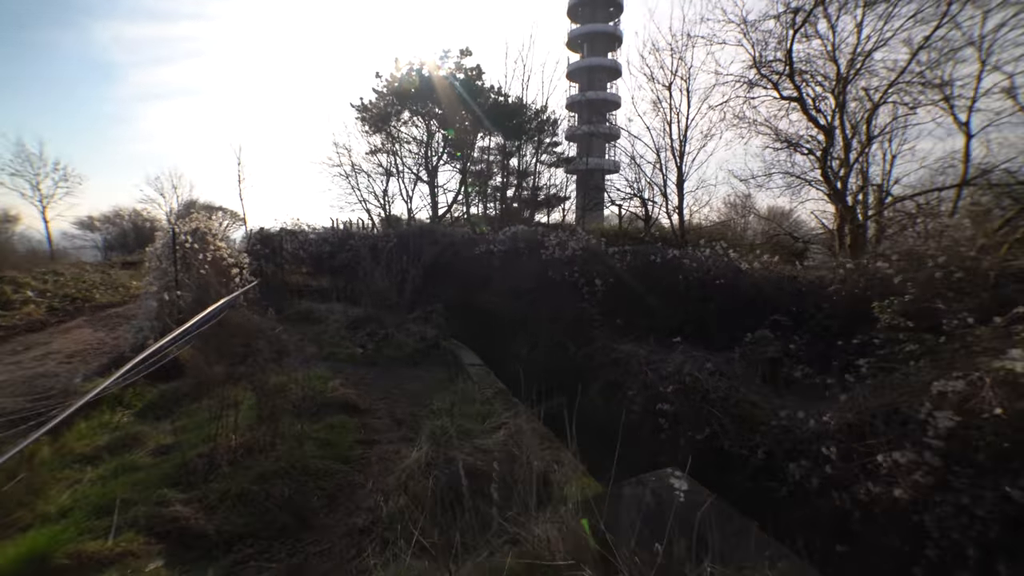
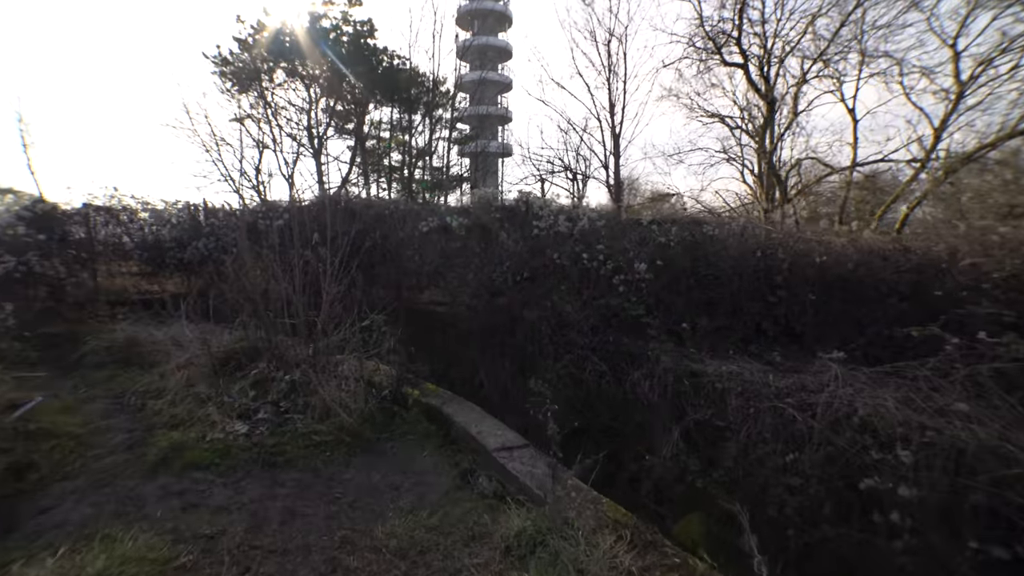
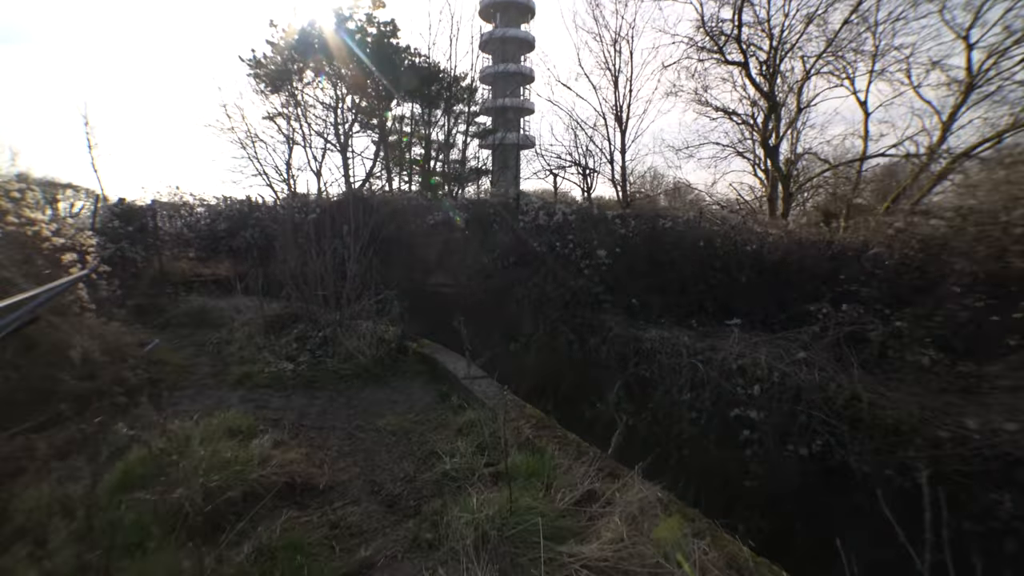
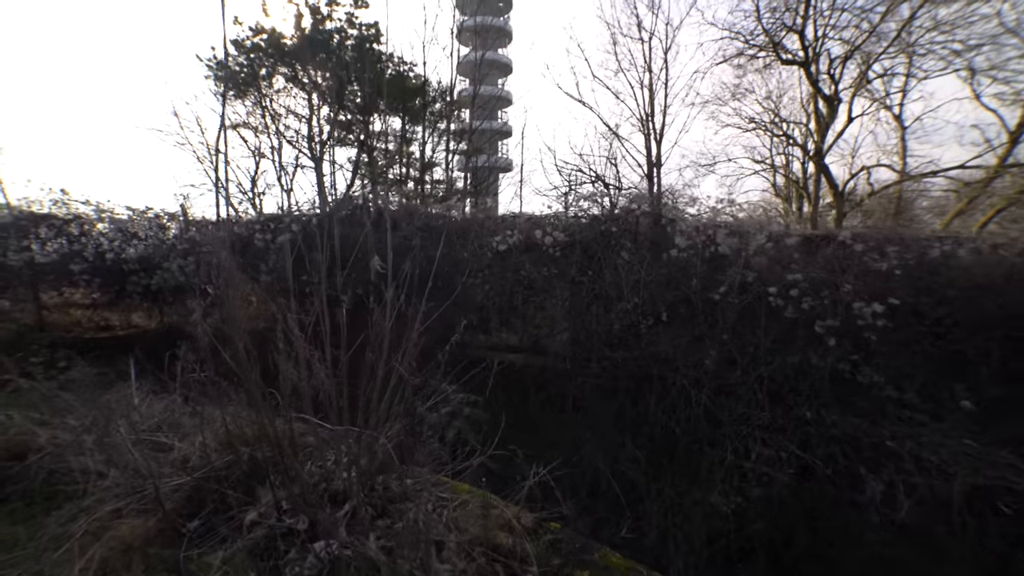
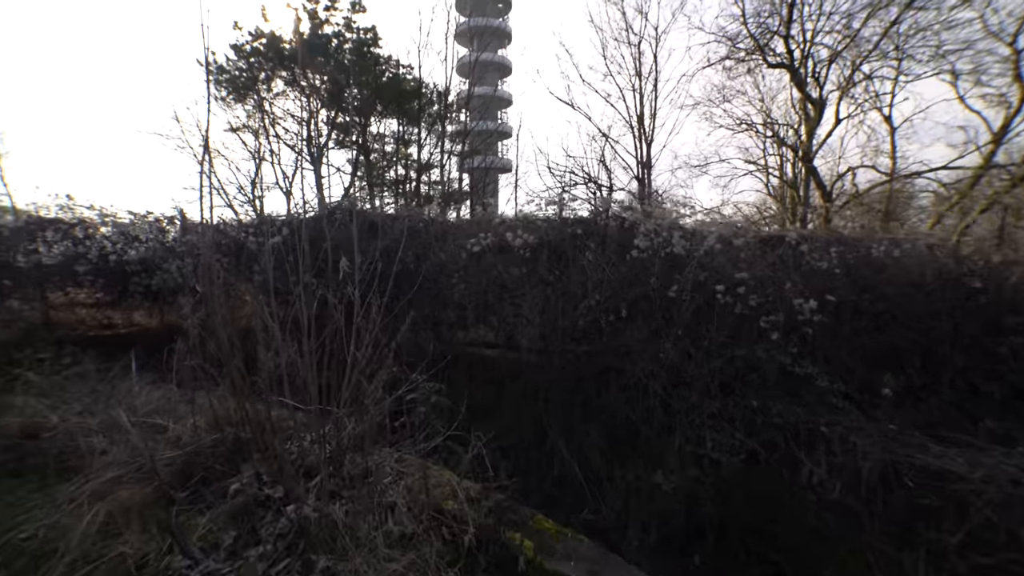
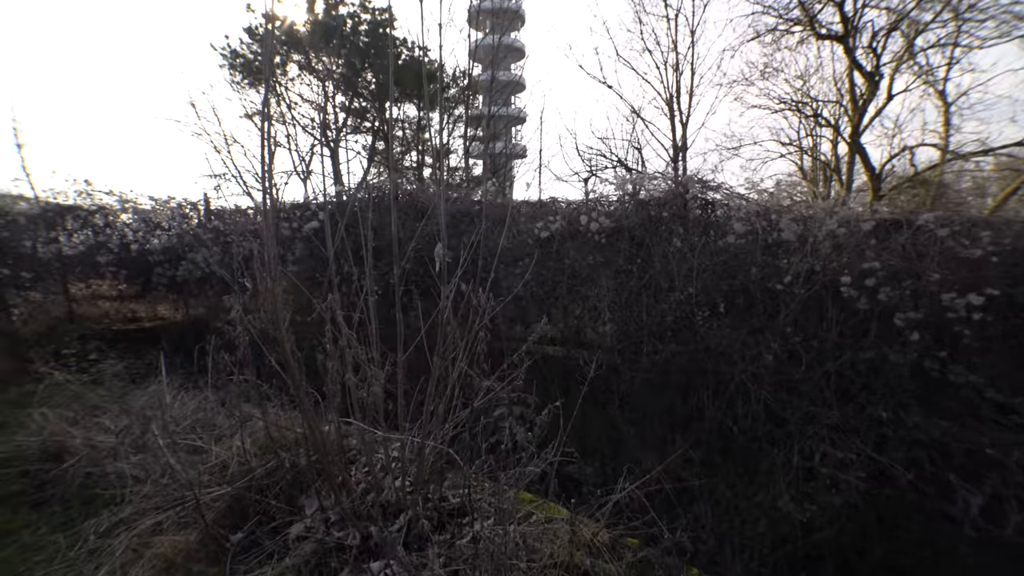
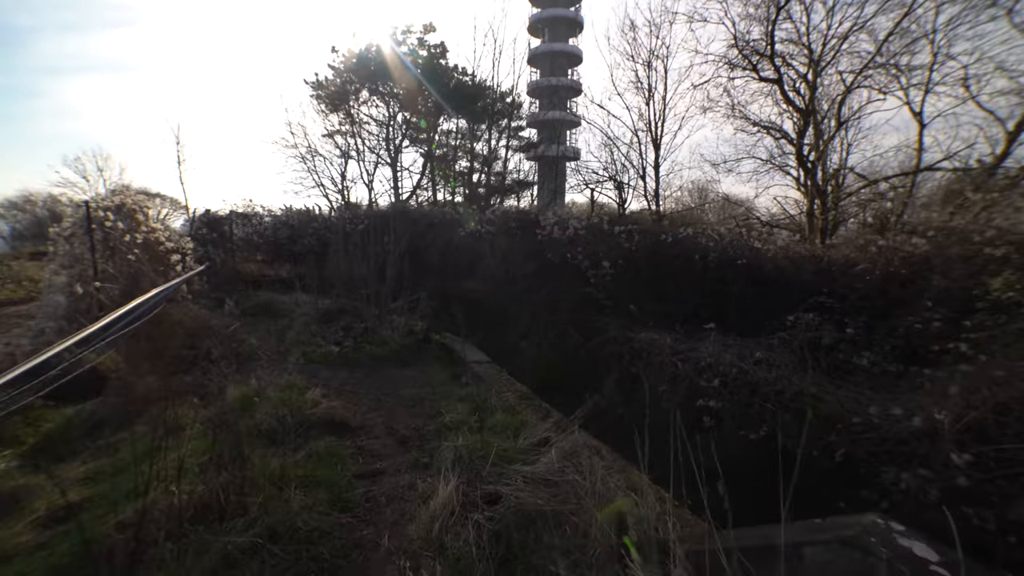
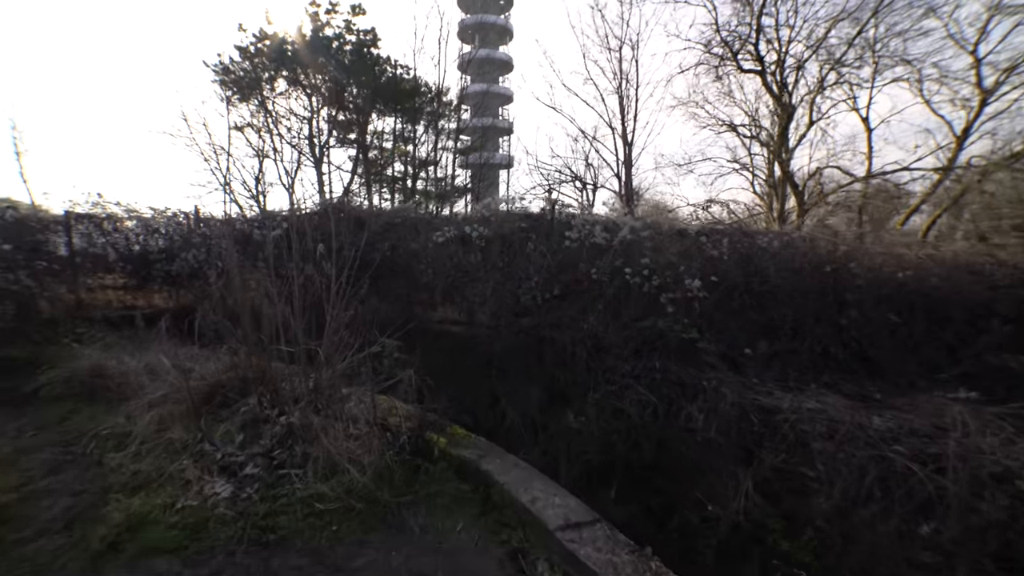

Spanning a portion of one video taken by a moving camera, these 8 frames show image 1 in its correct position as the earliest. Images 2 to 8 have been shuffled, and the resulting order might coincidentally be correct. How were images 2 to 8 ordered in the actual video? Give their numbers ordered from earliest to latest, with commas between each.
7, 3, 2, 8, 5, 4, 6
